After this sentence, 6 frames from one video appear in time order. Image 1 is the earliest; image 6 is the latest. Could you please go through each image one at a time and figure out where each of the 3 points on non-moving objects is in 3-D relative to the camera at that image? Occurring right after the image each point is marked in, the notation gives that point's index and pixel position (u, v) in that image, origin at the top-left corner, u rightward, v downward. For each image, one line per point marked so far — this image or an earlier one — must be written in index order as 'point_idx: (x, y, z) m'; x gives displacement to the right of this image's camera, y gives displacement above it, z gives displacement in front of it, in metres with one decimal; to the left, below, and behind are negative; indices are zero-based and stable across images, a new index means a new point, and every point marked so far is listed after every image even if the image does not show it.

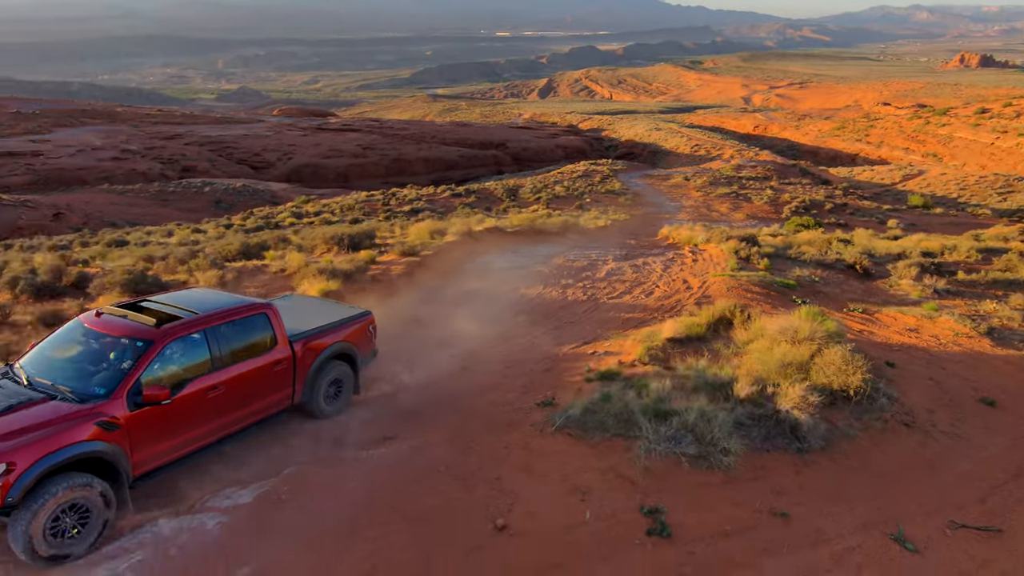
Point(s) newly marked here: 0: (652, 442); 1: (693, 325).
0: (+1.1, -1.2, +5.1) m
1: (+2.2, -0.5, +7.7) m
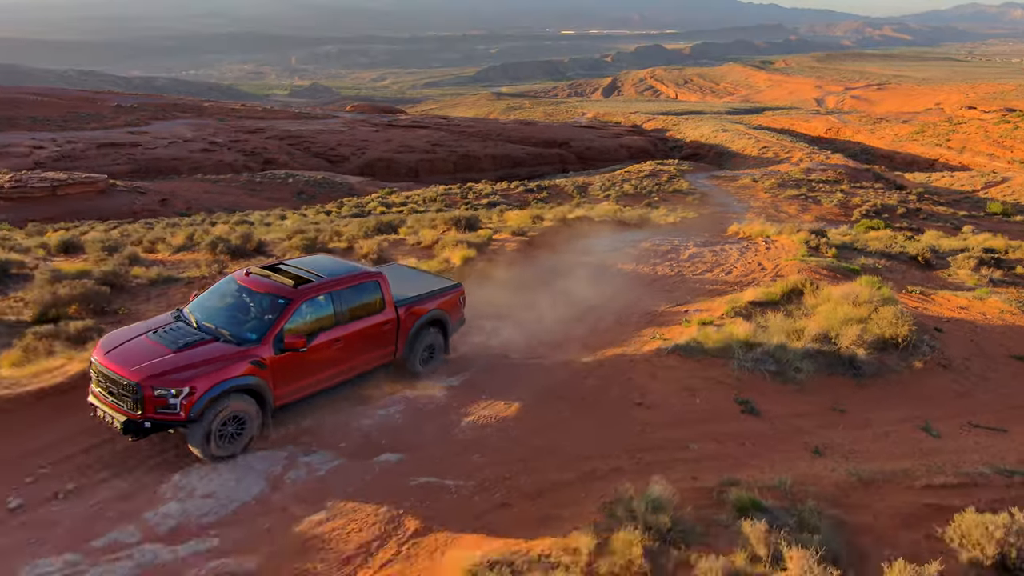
0: (+2.5, -0.8, +6.9) m
1: (+3.9, -0.1, +9.4) m
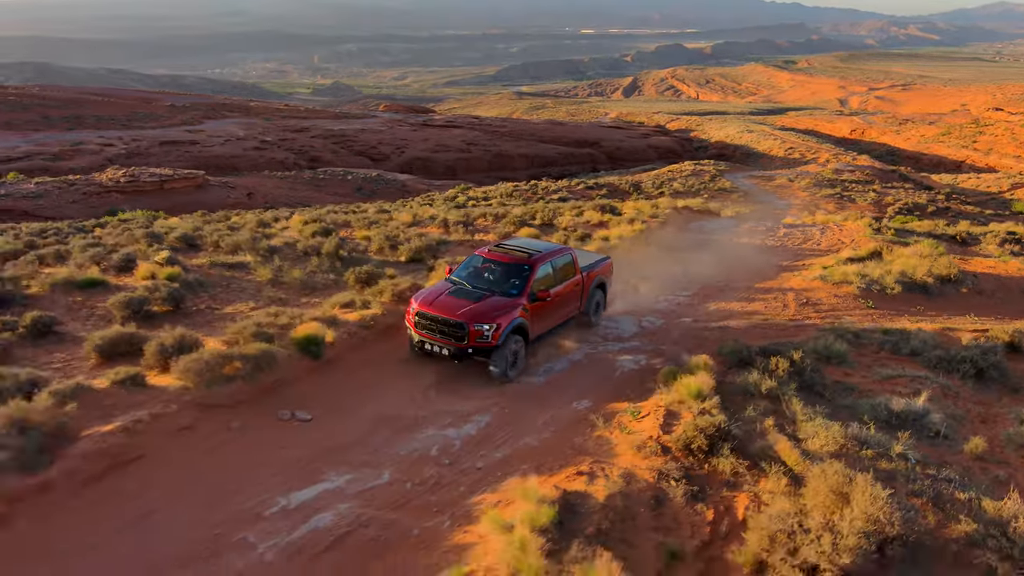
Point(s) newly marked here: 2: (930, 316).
0: (+6.2, +0.1, +11.5) m
1: (+7.7, +0.7, +14.0) m
2: (+6.8, -0.4, +10.4) m
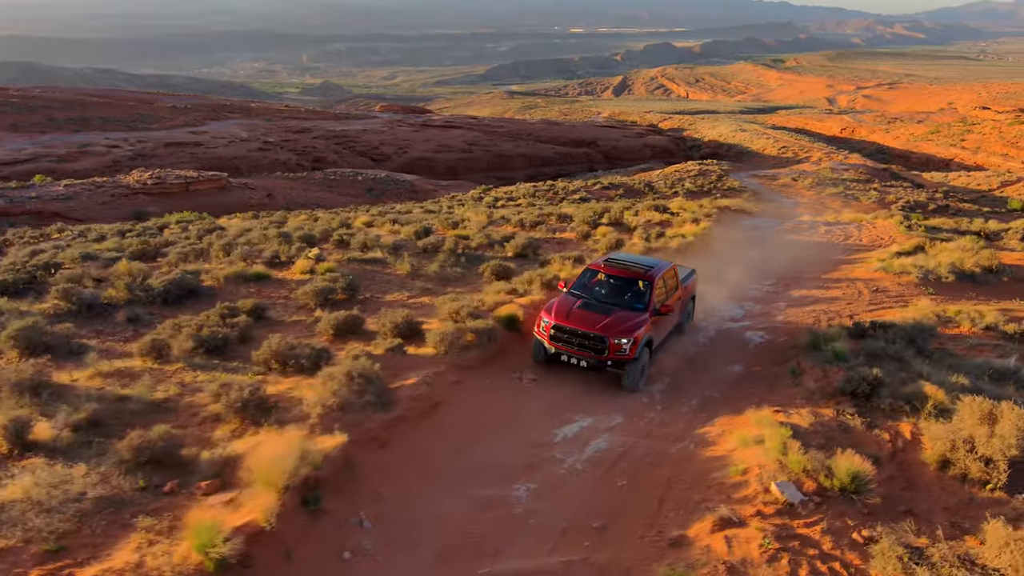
0: (+8.4, +0.3, +13.3) m
1: (+9.8, +1.0, +15.8) m
2: (+9.0, -0.2, +12.2) m
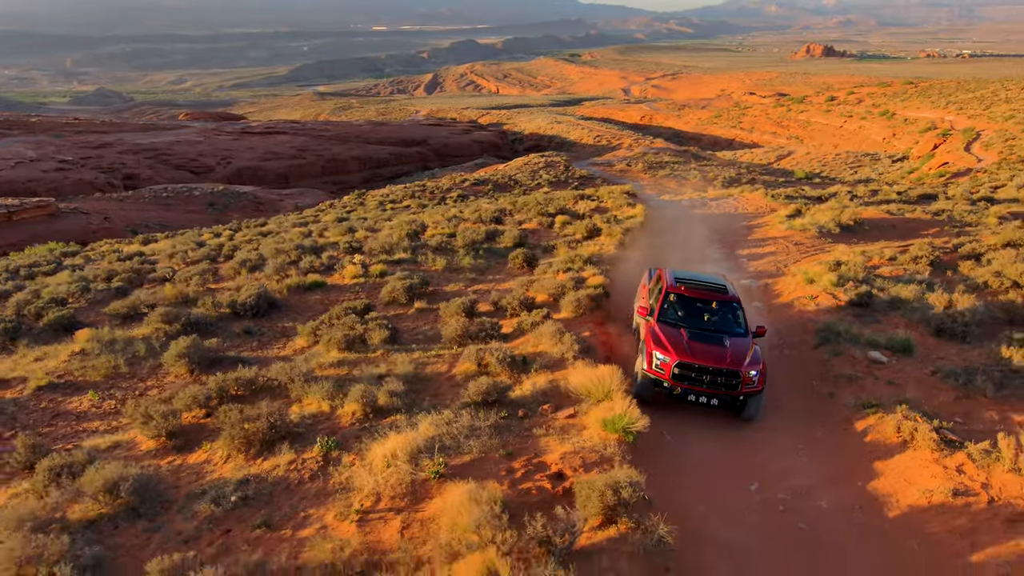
0: (+8.4, +1.6, +17.8) m
1: (+9.0, +2.4, +20.6) m
2: (+9.3, +1.2, +16.9) m
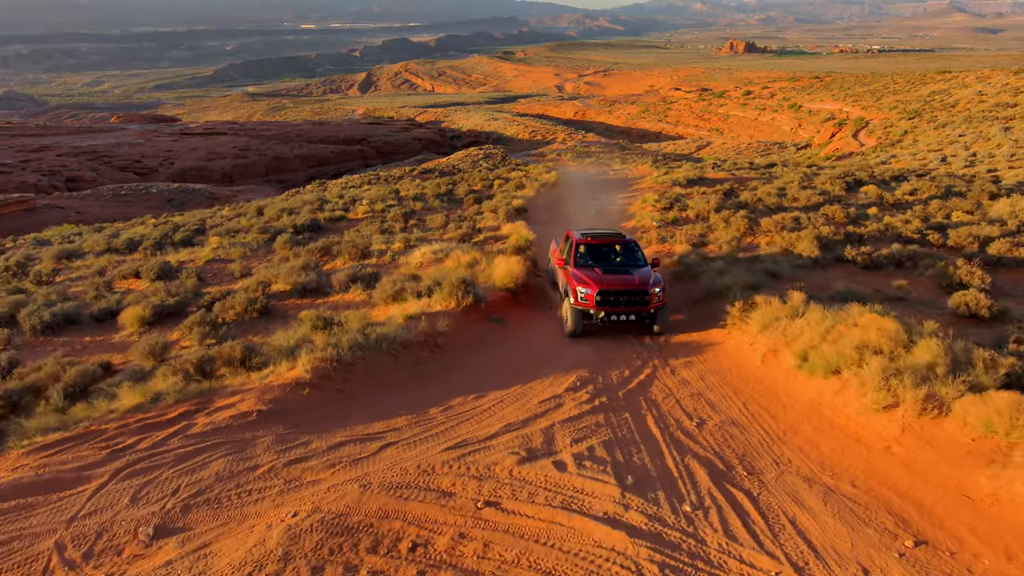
0: (+6.4, +4.4, +26.3) m
1: (+6.8, +5.2, +29.1) m
2: (+7.4, +4.0, +25.5) m
